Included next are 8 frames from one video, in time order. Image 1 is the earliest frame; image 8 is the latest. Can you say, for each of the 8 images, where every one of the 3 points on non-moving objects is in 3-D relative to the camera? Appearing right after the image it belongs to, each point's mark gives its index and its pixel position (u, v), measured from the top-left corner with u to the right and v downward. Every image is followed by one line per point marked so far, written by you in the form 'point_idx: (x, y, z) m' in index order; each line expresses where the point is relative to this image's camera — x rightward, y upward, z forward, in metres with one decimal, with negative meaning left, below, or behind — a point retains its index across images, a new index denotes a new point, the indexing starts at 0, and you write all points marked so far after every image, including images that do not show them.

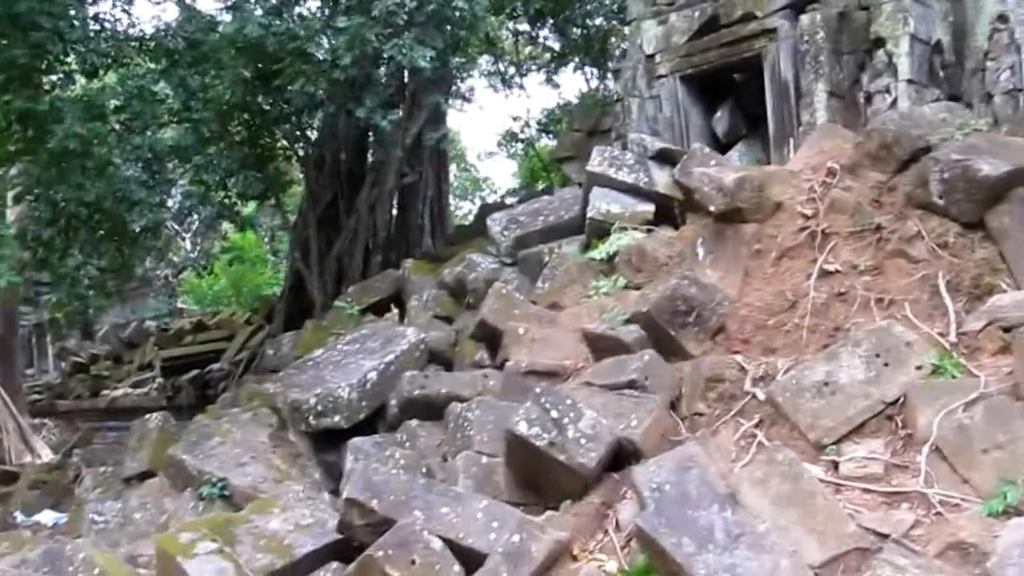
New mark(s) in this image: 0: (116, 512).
0: (-2.0, -1.1, +5.8) m
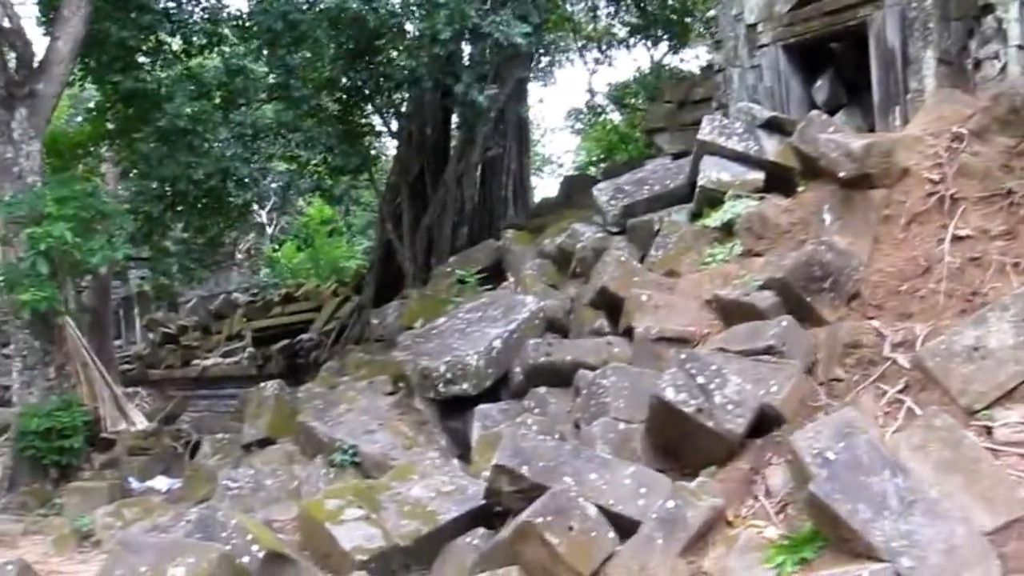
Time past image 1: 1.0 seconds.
0: (-1.3, -1.0, +5.9) m
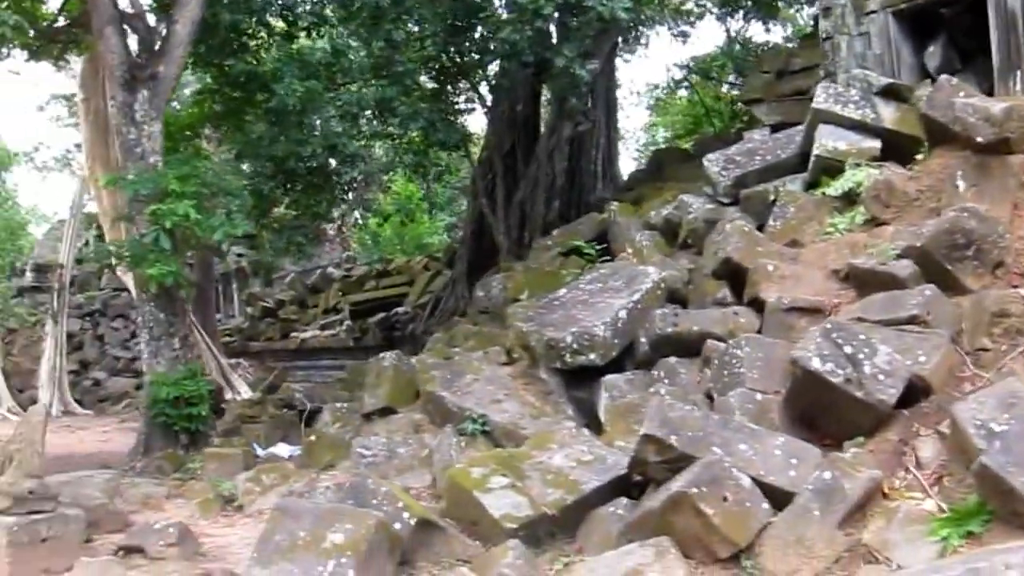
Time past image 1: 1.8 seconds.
0: (-0.7, -0.8, +6.0) m
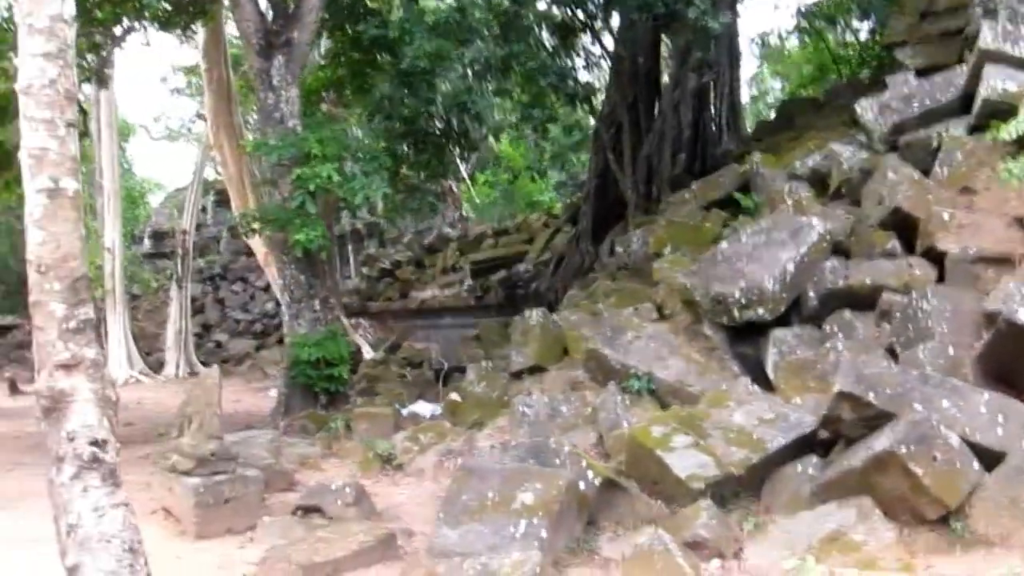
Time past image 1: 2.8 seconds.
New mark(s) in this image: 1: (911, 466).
0: (+0.2, -0.6, +5.9) m
1: (+1.4, -0.6, +4.0) m
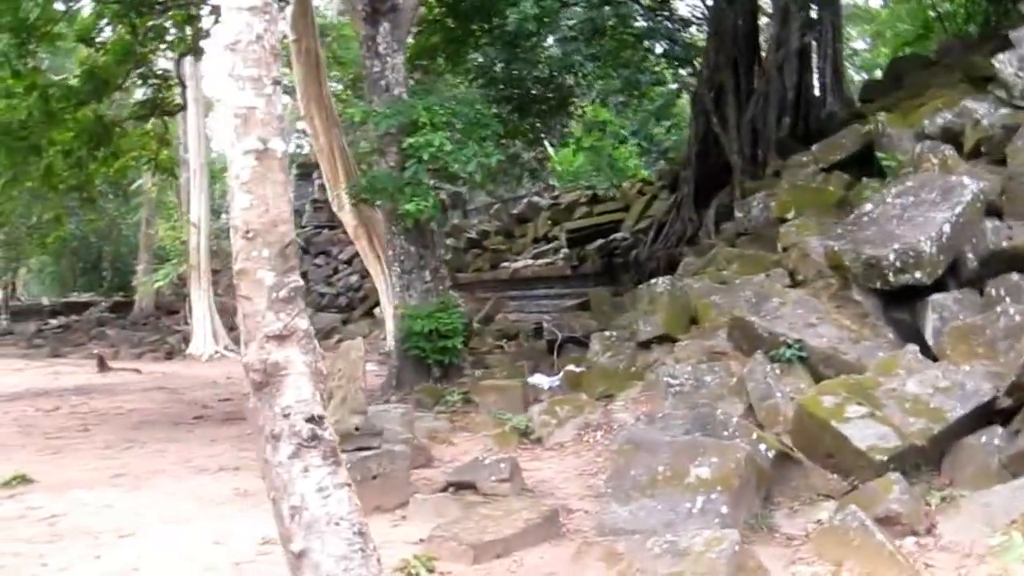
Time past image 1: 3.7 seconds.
0: (+0.9, -0.4, +5.7) m
1: (+2.0, -0.5, +3.7) m
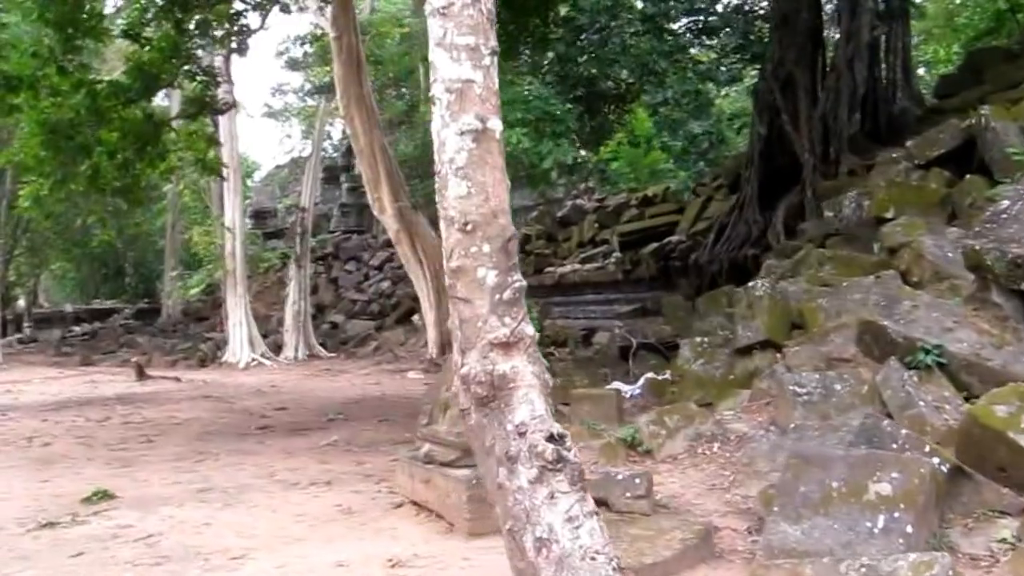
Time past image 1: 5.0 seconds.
0: (+1.4, -0.5, +5.4) m
1: (+2.6, -0.5, +3.4) m
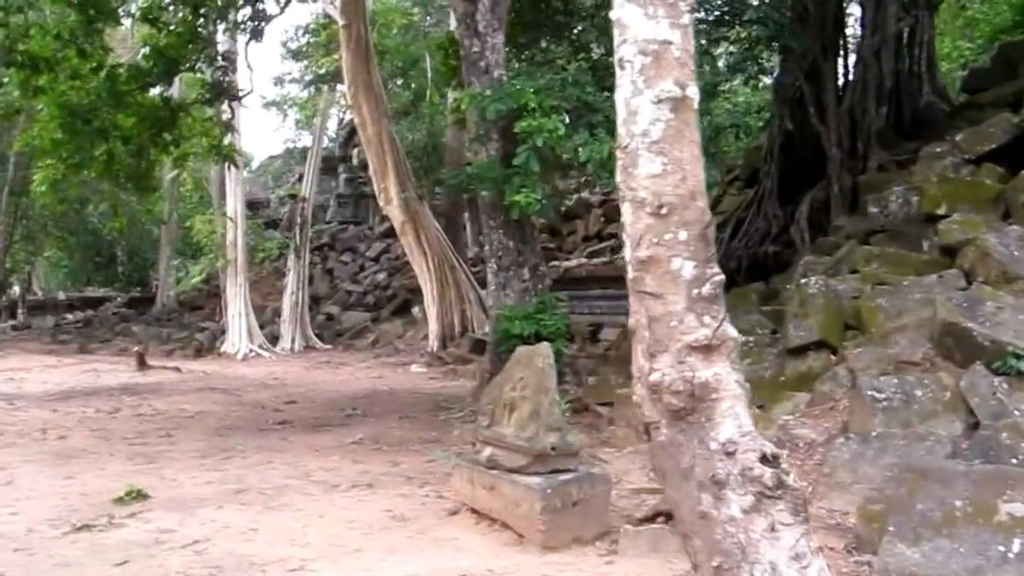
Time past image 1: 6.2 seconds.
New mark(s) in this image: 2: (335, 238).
0: (+1.7, -0.5, +5.1) m
1: (+2.9, -0.5, +3.2) m
2: (-2.9, +0.9, +18.9) m
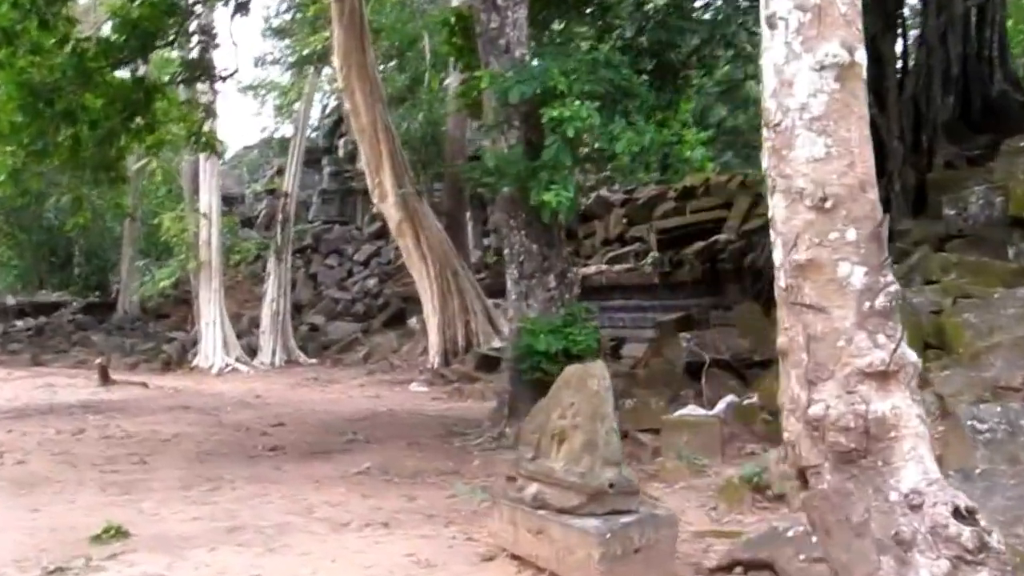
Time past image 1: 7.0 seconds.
0: (+1.9, -0.5, +4.4) m
1: (+3.0, -0.6, +2.5) m
2: (-2.6, +0.6, +18.3) m
